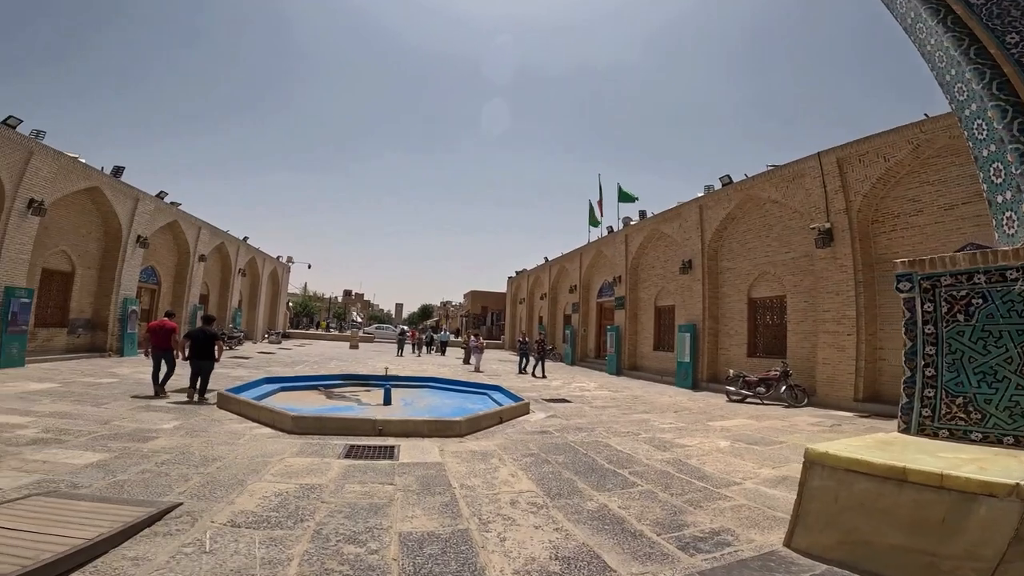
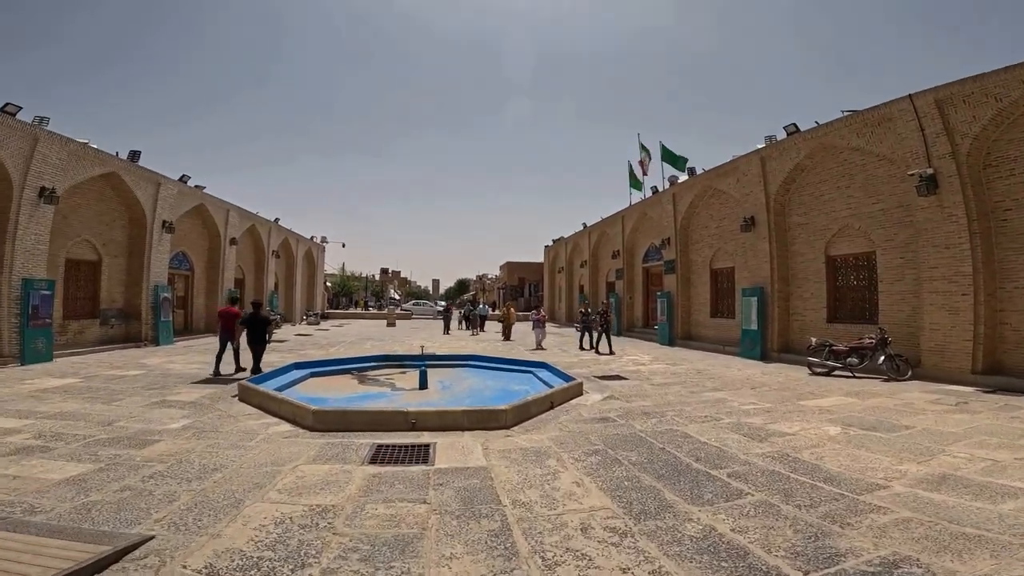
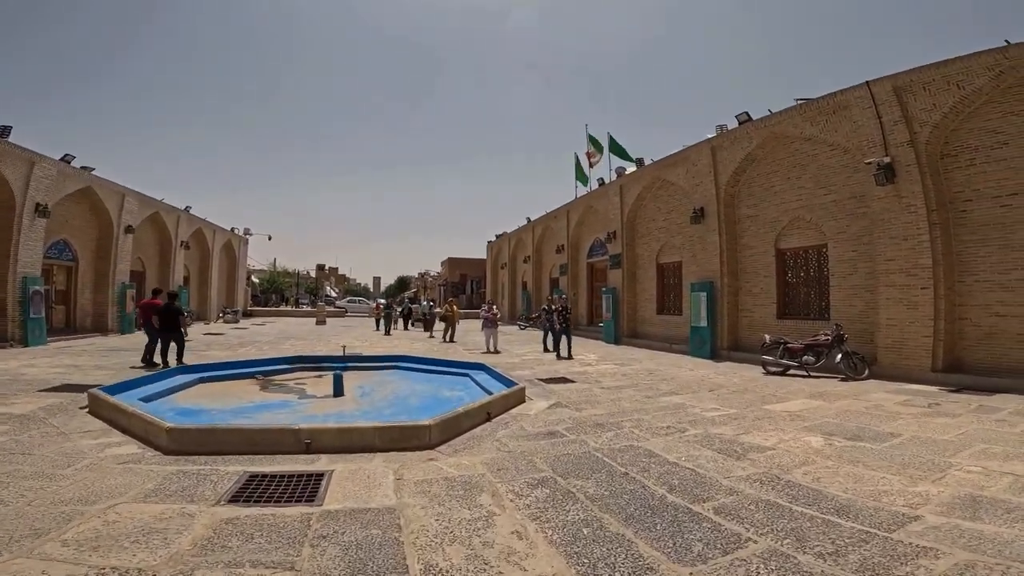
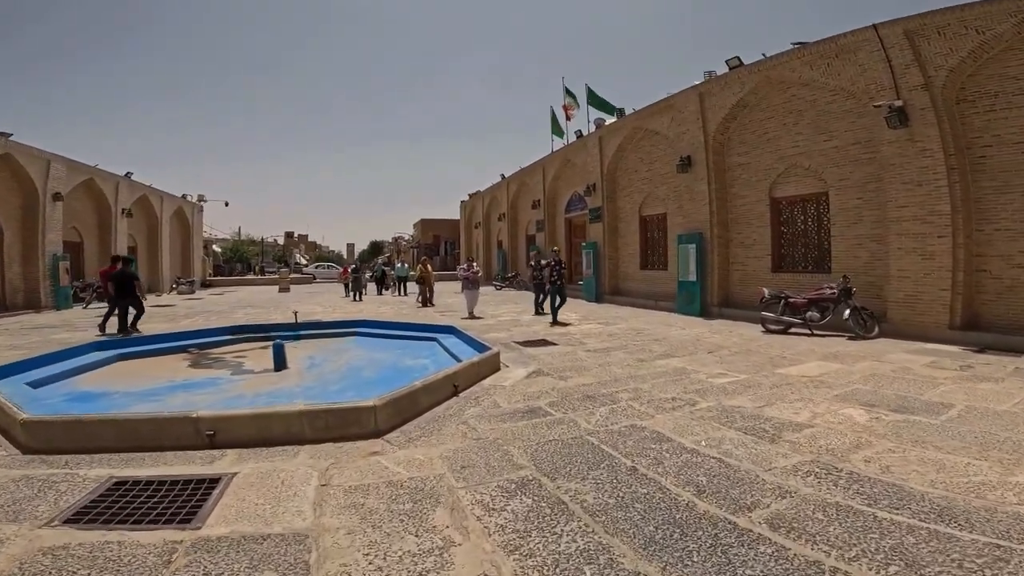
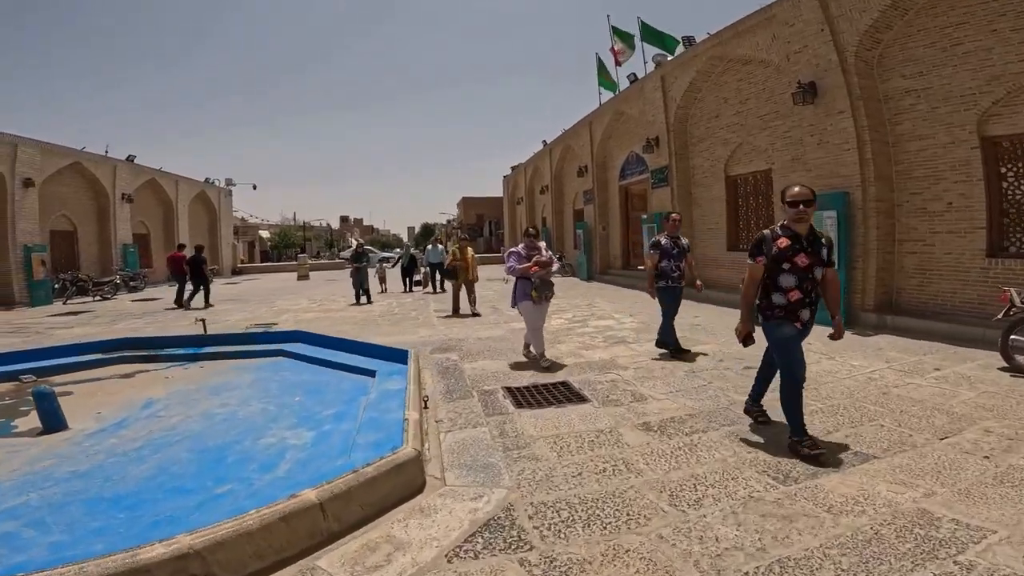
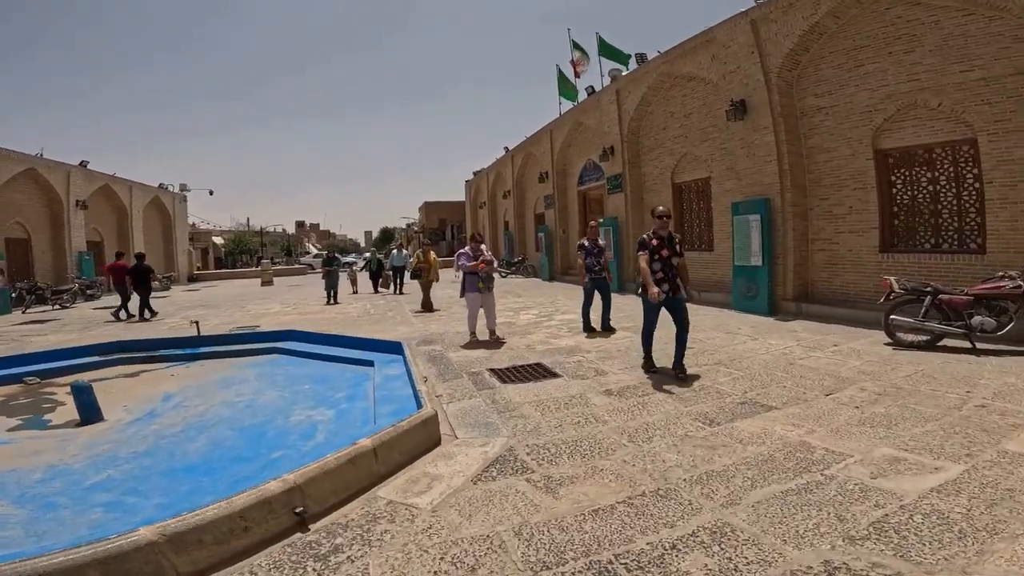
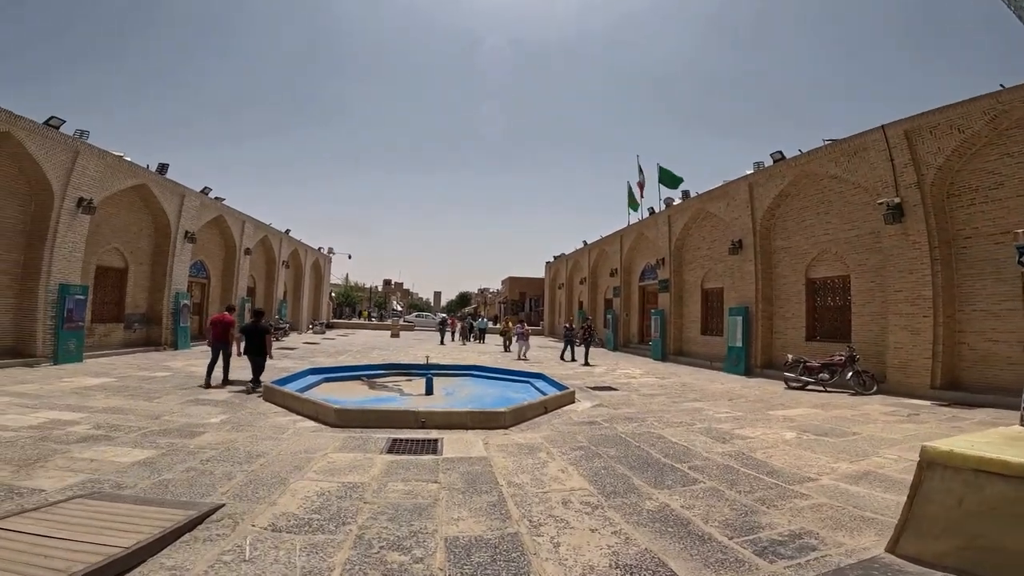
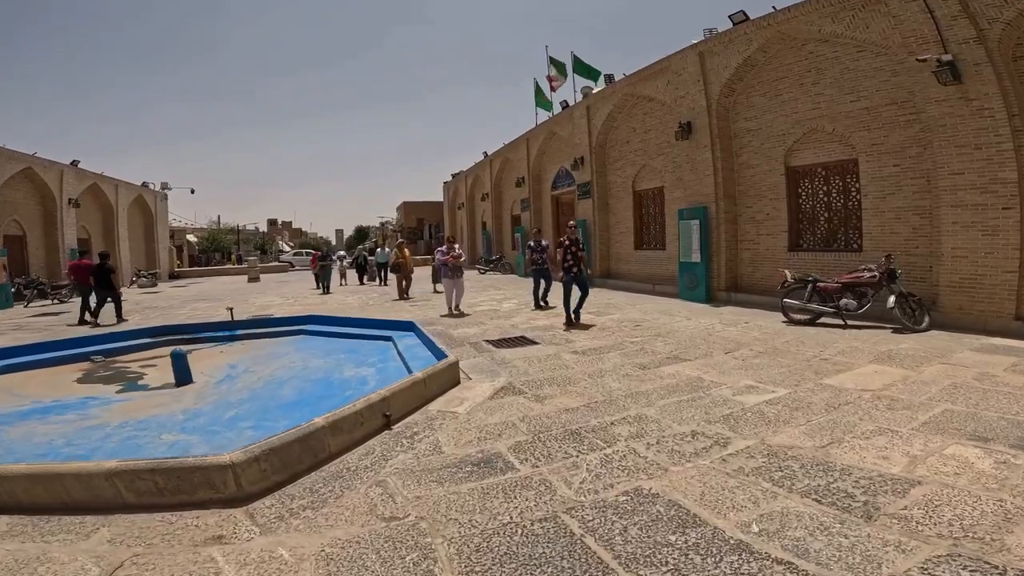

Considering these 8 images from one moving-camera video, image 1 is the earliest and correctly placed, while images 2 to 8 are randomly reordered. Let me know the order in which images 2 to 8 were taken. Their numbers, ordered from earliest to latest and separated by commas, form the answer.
7, 2, 3, 4, 8, 6, 5
